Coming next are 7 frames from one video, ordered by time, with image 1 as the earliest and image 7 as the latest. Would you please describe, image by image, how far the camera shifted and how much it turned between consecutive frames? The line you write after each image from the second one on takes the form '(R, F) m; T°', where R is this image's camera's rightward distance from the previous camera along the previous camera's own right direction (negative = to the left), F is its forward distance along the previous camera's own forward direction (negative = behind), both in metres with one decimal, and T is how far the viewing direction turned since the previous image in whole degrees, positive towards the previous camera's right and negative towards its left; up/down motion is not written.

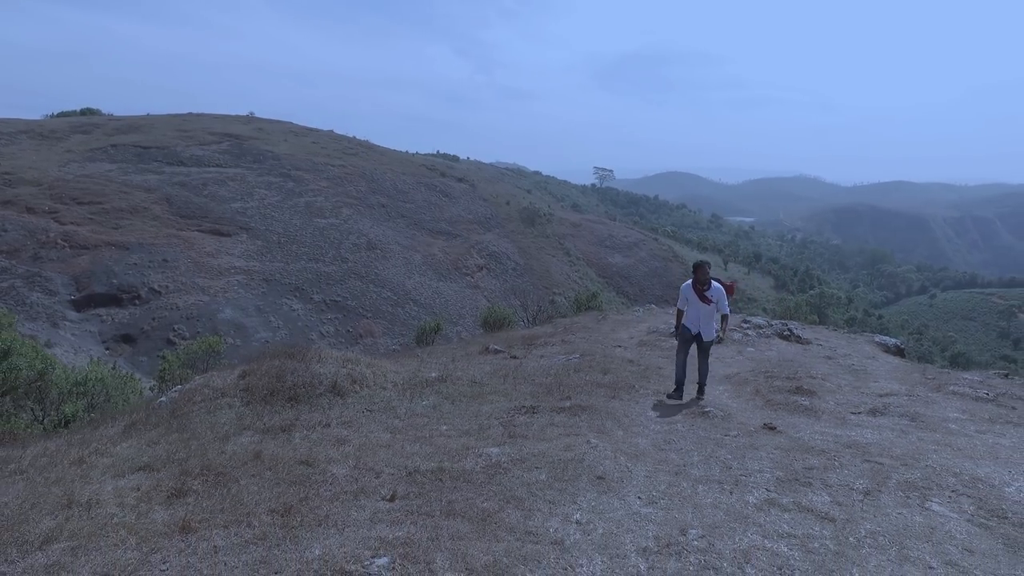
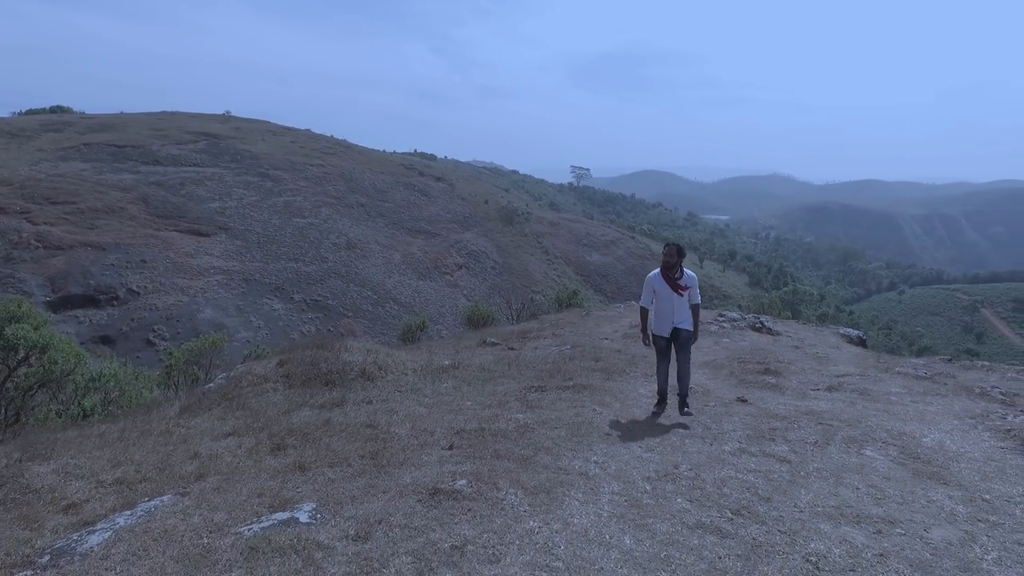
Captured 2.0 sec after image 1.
(-0.4, -1.0) m; +2°
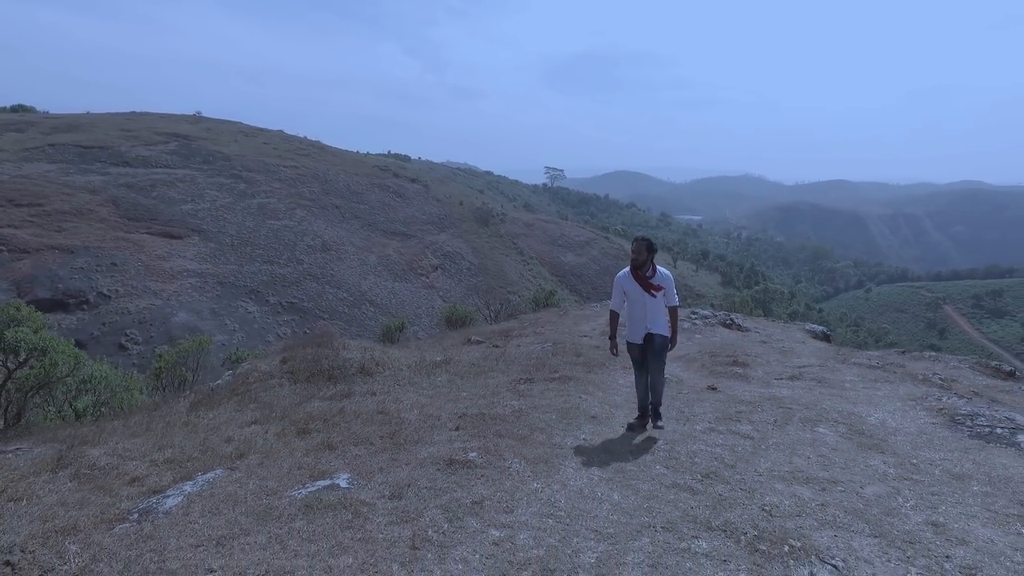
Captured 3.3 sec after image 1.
(-0.2, -0.6) m; +2°
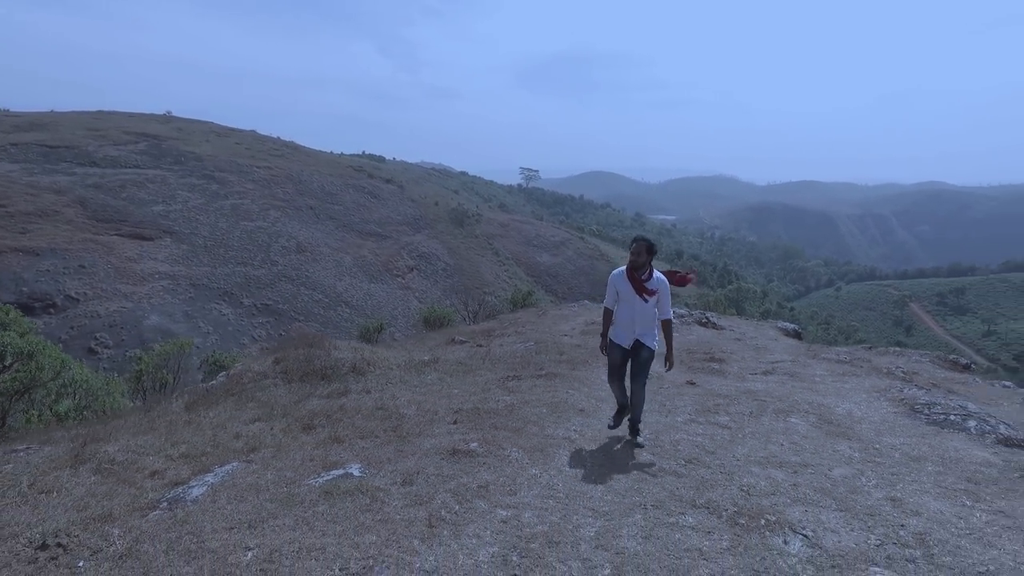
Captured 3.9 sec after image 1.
(-0.2, -0.3) m; +2°
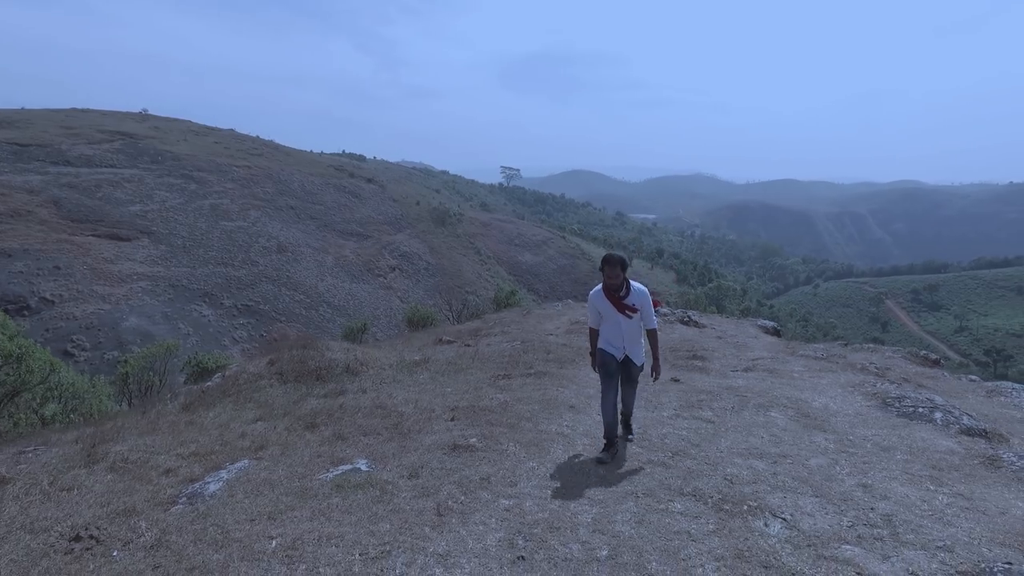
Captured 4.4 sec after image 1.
(-0.1, -0.3) m; +2°
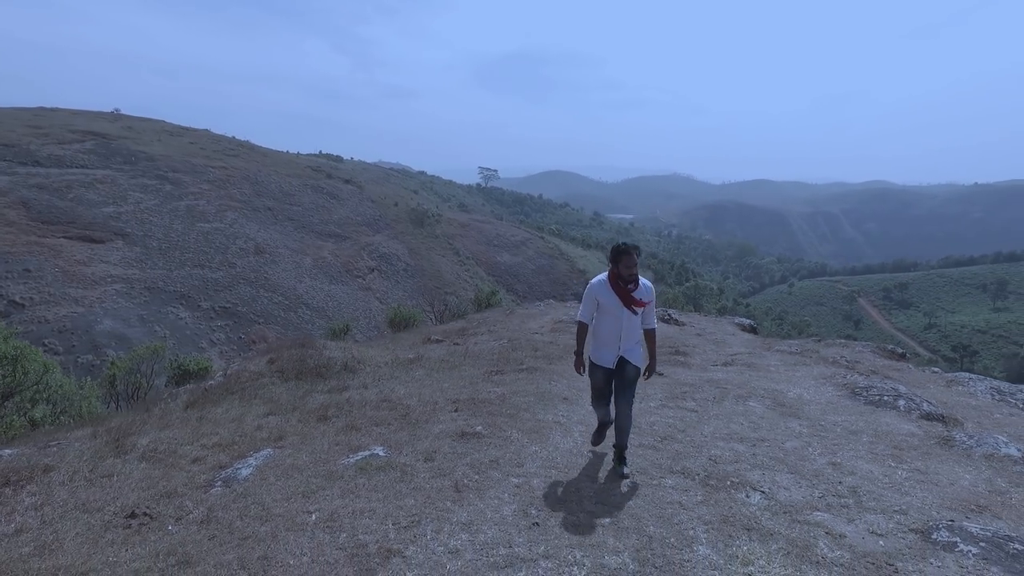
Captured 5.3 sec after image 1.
(-0.2, -0.4) m; +2°
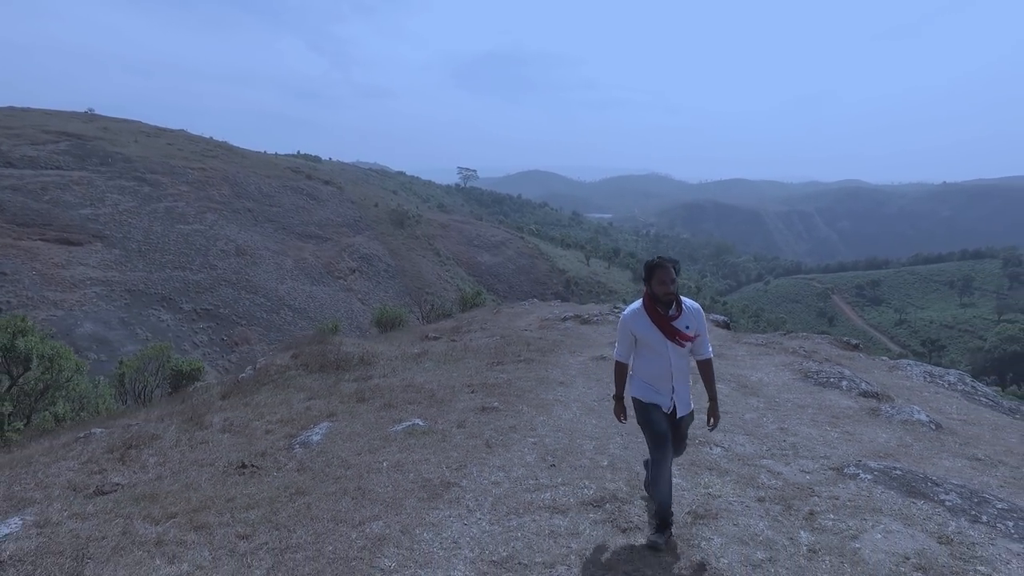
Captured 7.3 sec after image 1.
(-0.3, -1.2) m; +2°
